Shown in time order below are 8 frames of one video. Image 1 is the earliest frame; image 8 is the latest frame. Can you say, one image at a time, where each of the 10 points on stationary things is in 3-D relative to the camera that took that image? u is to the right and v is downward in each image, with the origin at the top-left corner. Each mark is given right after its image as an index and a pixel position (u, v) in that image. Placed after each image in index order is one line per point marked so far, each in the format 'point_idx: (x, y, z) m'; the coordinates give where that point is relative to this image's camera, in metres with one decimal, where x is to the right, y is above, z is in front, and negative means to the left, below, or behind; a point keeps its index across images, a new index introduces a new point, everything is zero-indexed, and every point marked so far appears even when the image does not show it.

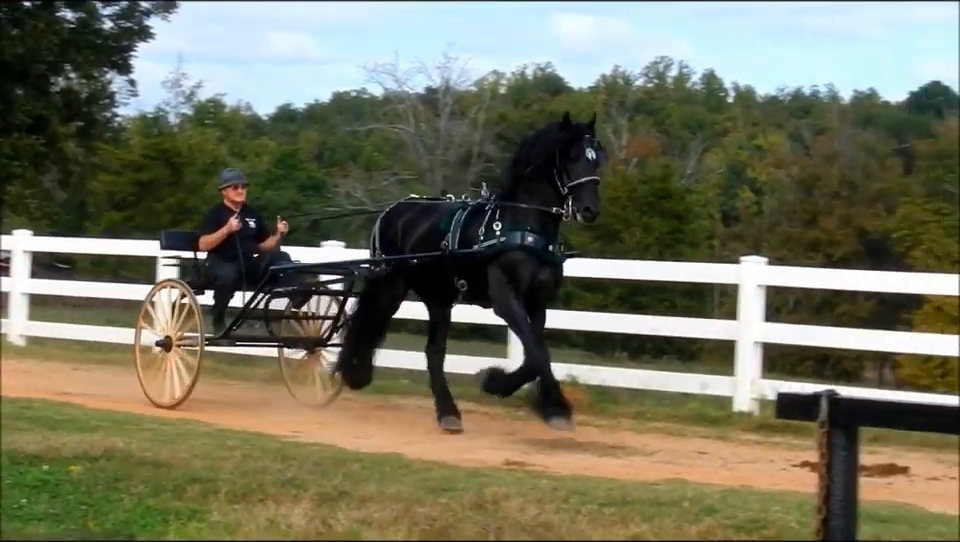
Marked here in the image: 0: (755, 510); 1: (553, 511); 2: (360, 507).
0: (+0.9, -0.8, +3.7) m
1: (+0.2, -0.8, +3.6) m
2: (-0.4, -0.8, +3.6) m
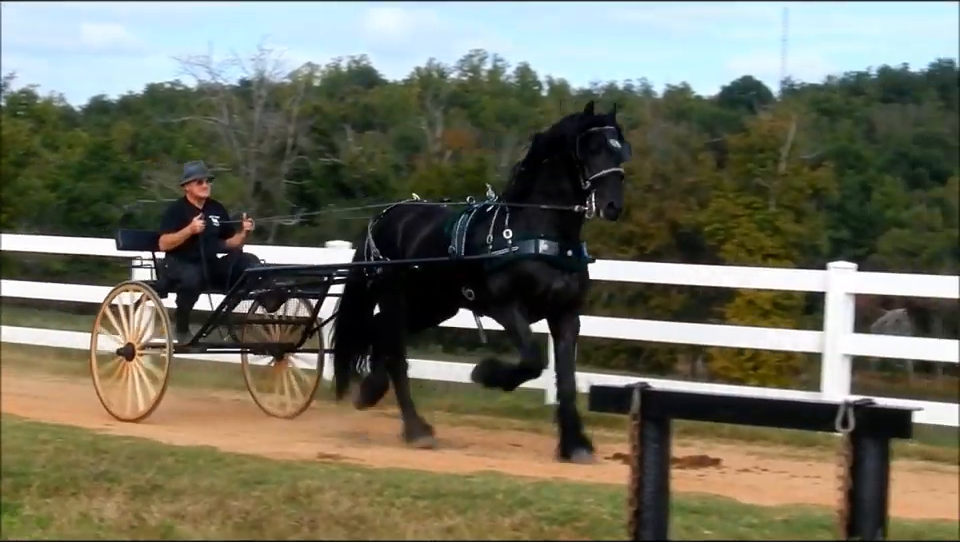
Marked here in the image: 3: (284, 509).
0: (+0.3, -0.8, +3.7) m
1: (-0.4, -0.8, +3.6) m
2: (-1.0, -0.8, +3.6) m
3: (-0.7, -0.8, +3.6) m
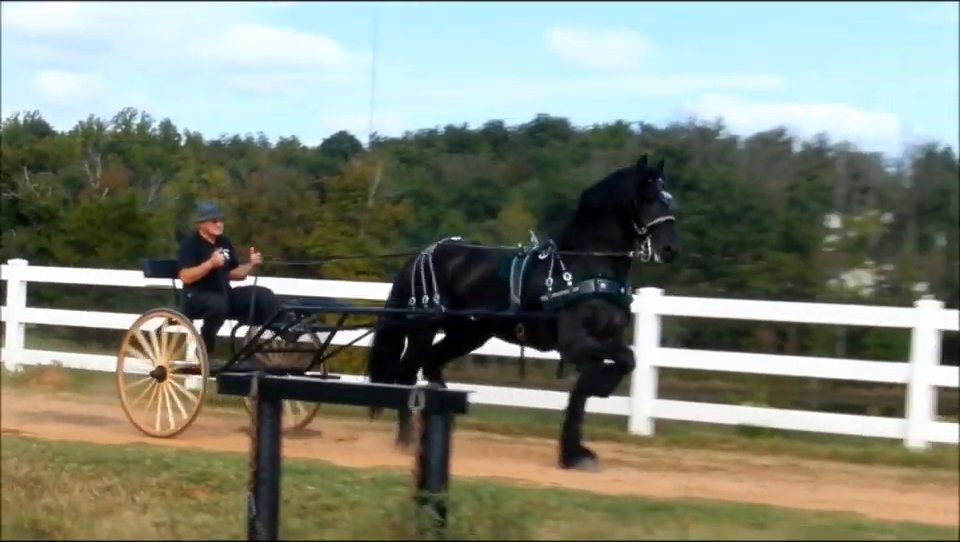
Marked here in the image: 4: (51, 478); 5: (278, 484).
0: (-1.2, -0.9, +4.7) m
1: (-1.9, -0.8, +4.6) m
2: (-2.5, -0.8, +4.5) m
3: (-2.1, -0.8, +4.5) m
4: (-1.8, -0.9, +4.5) m
5: (-0.9, -0.9, +4.5) m
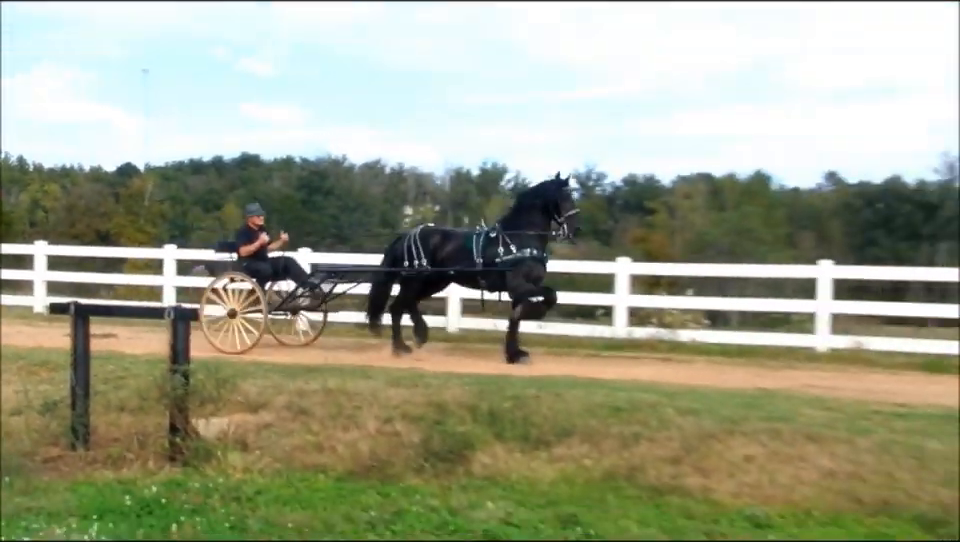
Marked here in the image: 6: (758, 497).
0: (-3.2, -0.7, +8.0) m
1: (-3.9, -0.7, +7.8) m
2: (-4.6, -0.7, +7.7) m
3: (-4.2, -0.7, +7.7) m
4: (-3.9, -0.7, +7.7) m
5: (-2.9, -0.7, +7.9) m
6: (+2.0, -1.6, +7.5) m
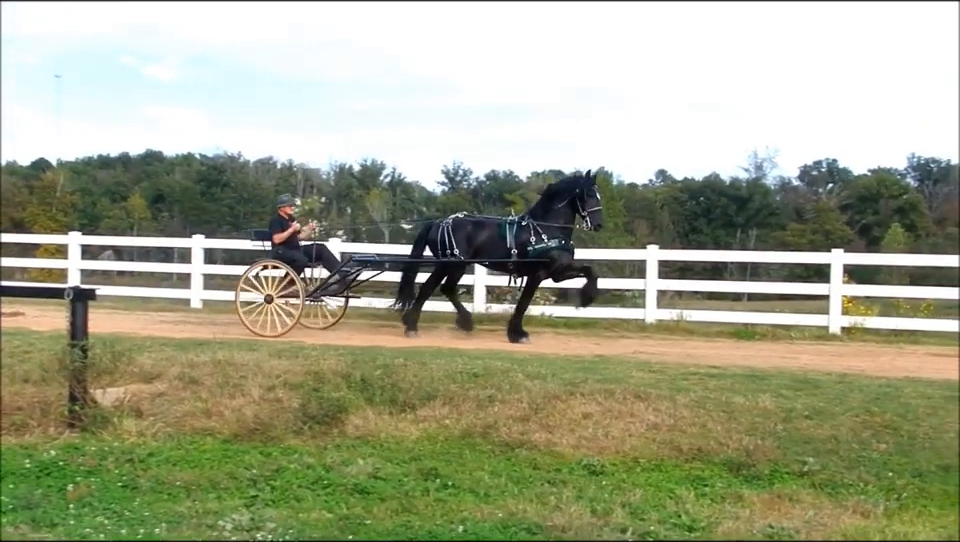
0: (-4.3, -0.5, +8.8) m
1: (-5.0, -0.5, +8.5) m
2: (-5.6, -0.5, +8.3) m
3: (-5.2, -0.5, +8.4) m
4: (-4.9, -0.6, +8.4) m
5: (-4.0, -0.6, +8.7) m
6: (+0.9, -1.4, +8.7) m
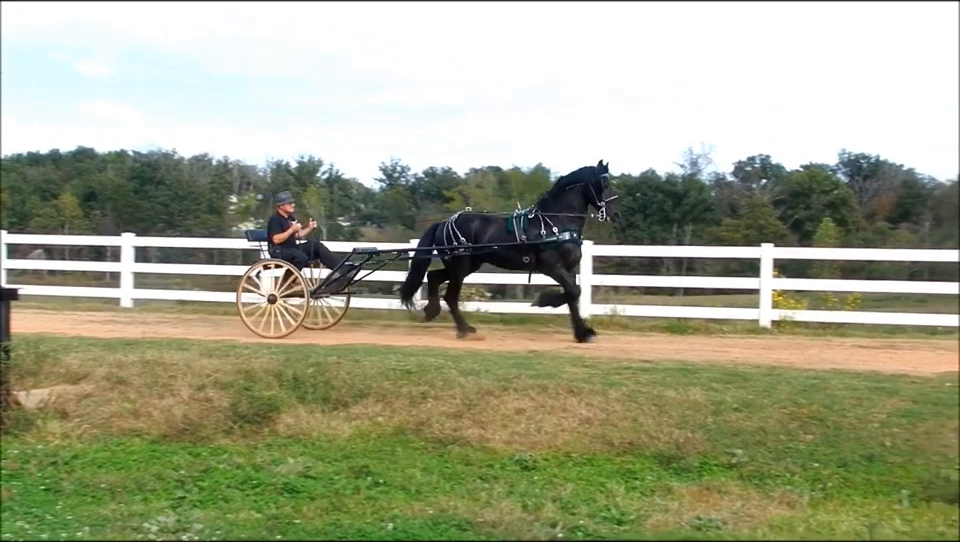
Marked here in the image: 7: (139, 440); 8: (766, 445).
0: (-4.9, -0.5, +8.5) m
1: (-5.5, -0.5, +8.2) m
2: (-6.1, -0.6, +8.0) m
3: (-5.7, -0.6, +8.1) m
4: (-5.4, -0.6, +8.2) m
5: (-4.5, -0.6, +8.4) m
6: (+0.4, -1.4, +8.7) m
7: (-2.8, -1.4, +8.8) m
8: (+2.2, -1.4, +8.3) m
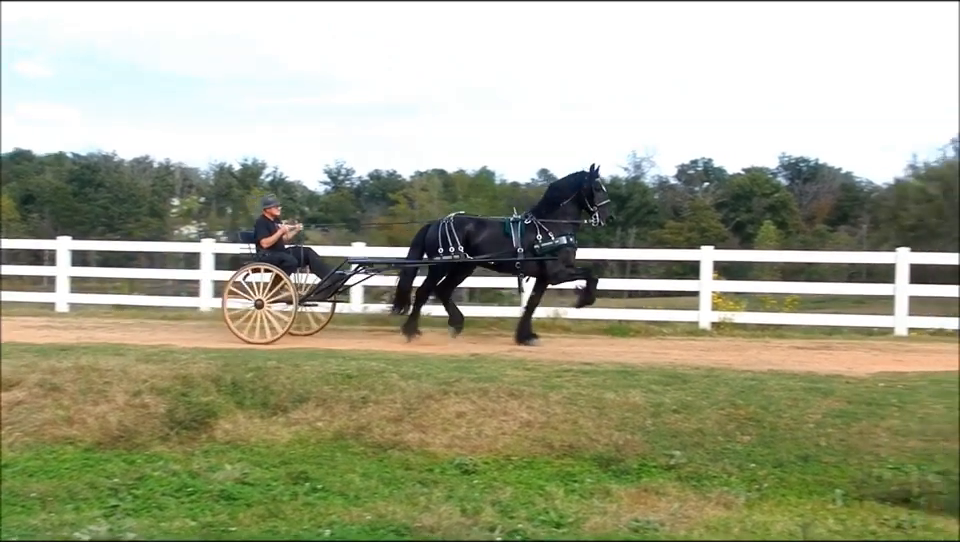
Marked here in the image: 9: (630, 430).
0: (-5.3, -0.6, +8.3) m
1: (-6.0, -0.6, +8.0) m
2: (-6.6, -0.6, +7.7) m
3: (-6.2, -0.6, +7.8) m
4: (-5.9, -0.6, +7.9) m
5: (-5.0, -0.6, +8.2) m
6: (-0.1, -1.4, +8.7) m
7: (-3.3, -1.4, +8.6) m
8: (+1.8, -1.4, +8.4) m
9: (+1.2, -1.3, +8.6) m
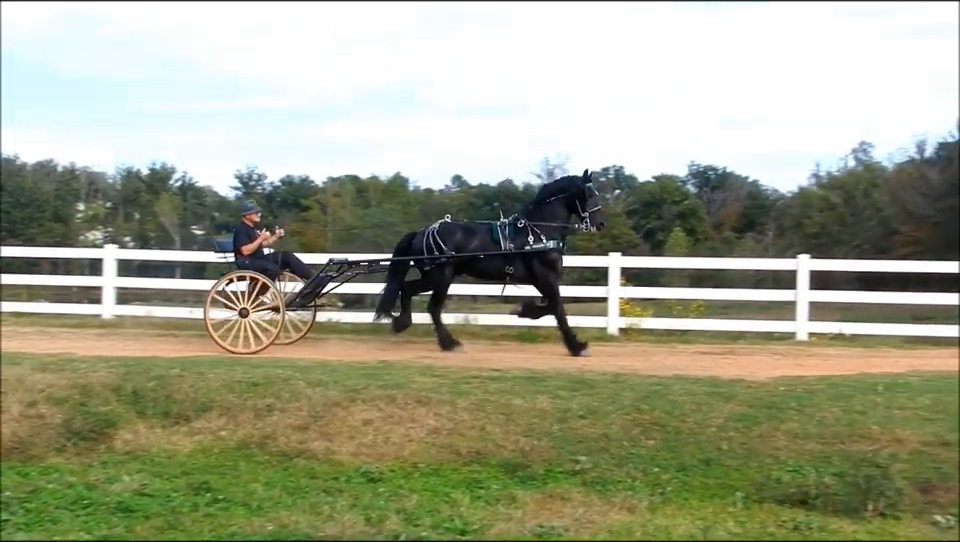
0: (-6.1, -0.6, +7.8) m
1: (-6.6, -0.6, +7.5) m
2: (-7.2, -0.6, +7.2) m
3: (-6.9, -0.6, +7.3) m
4: (-6.6, -0.7, +7.4) m
5: (-5.7, -0.7, +7.8) m
6: (-0.9, -1.5, +8.6) m
7: (-4.0, -1.5, +8.3) m
8: (+1.0, -1.4, +8.5) m
9: (+0.5, -1.3, +8.6) m
